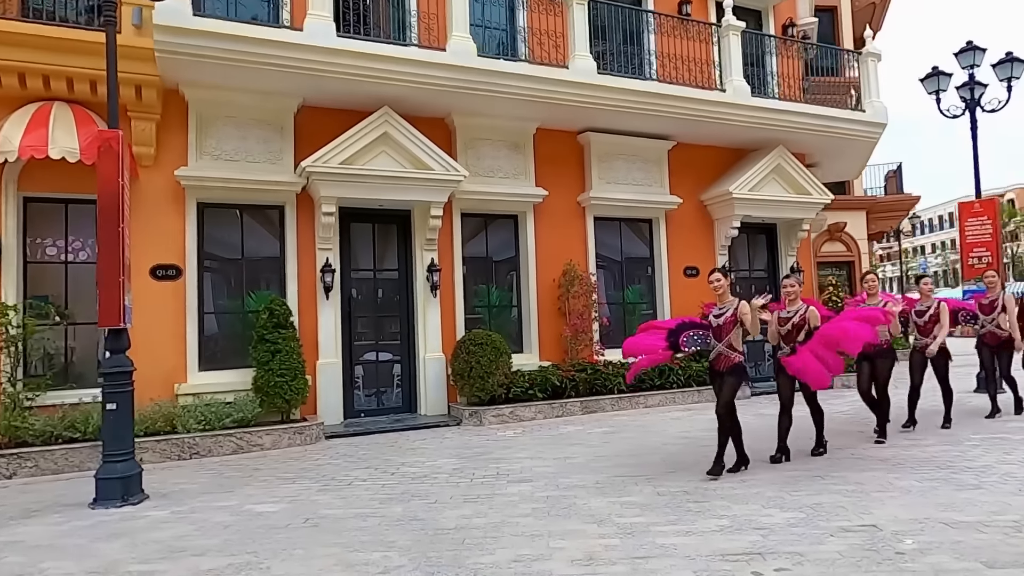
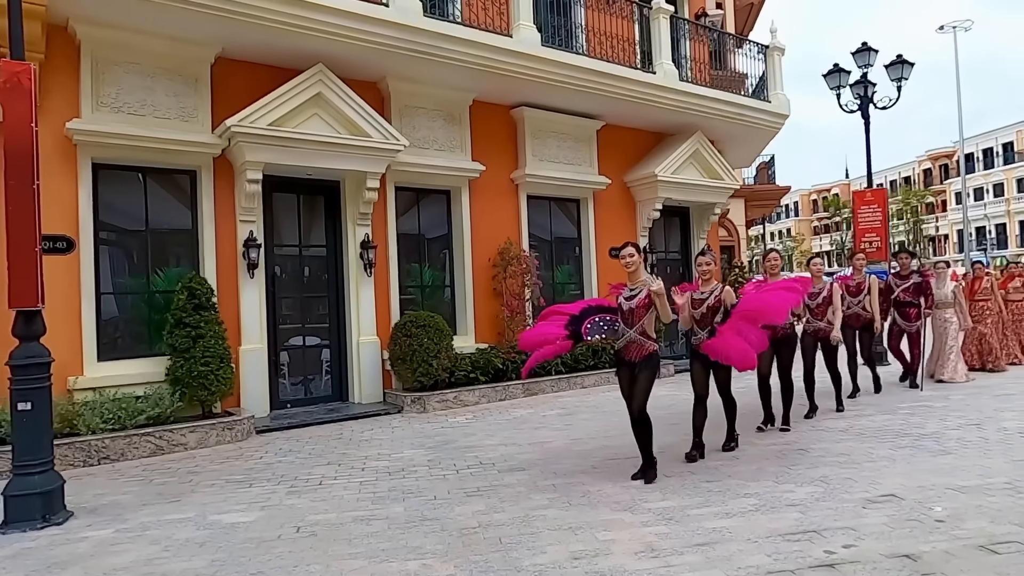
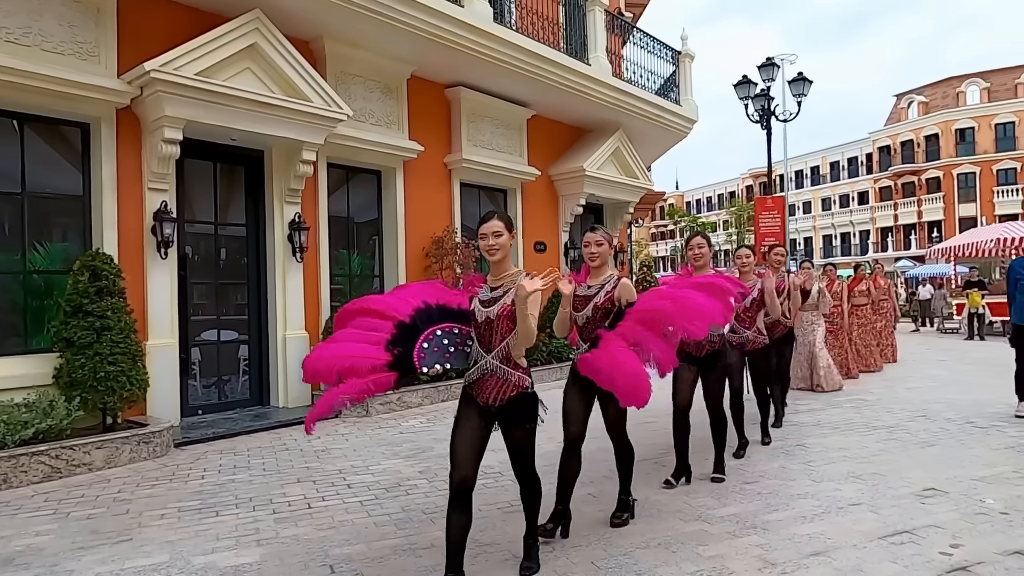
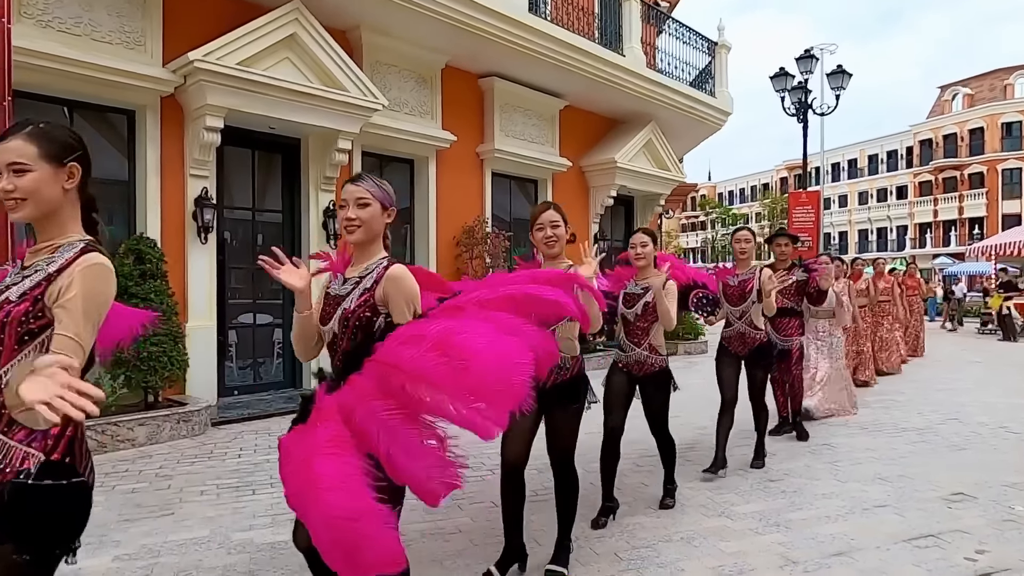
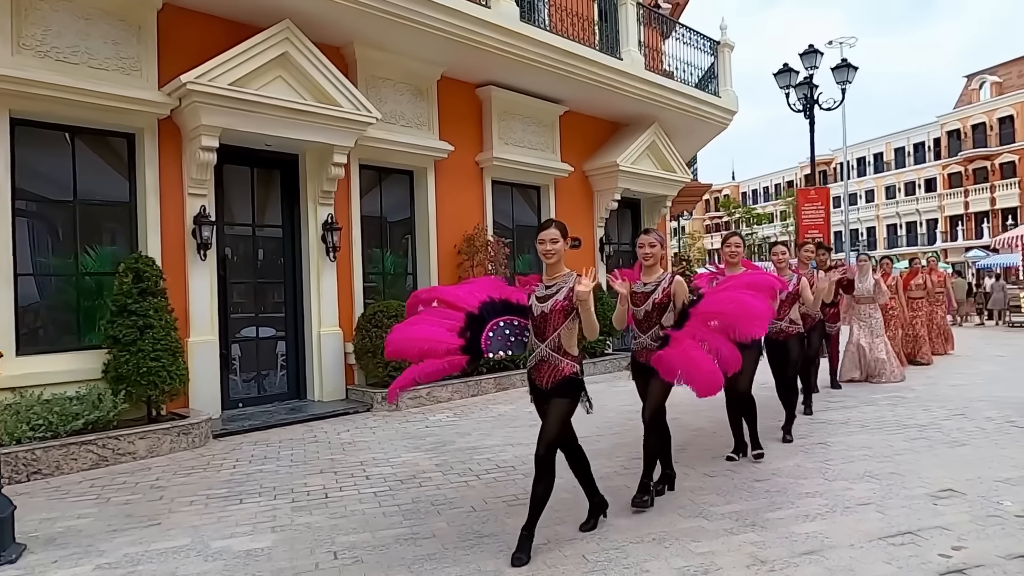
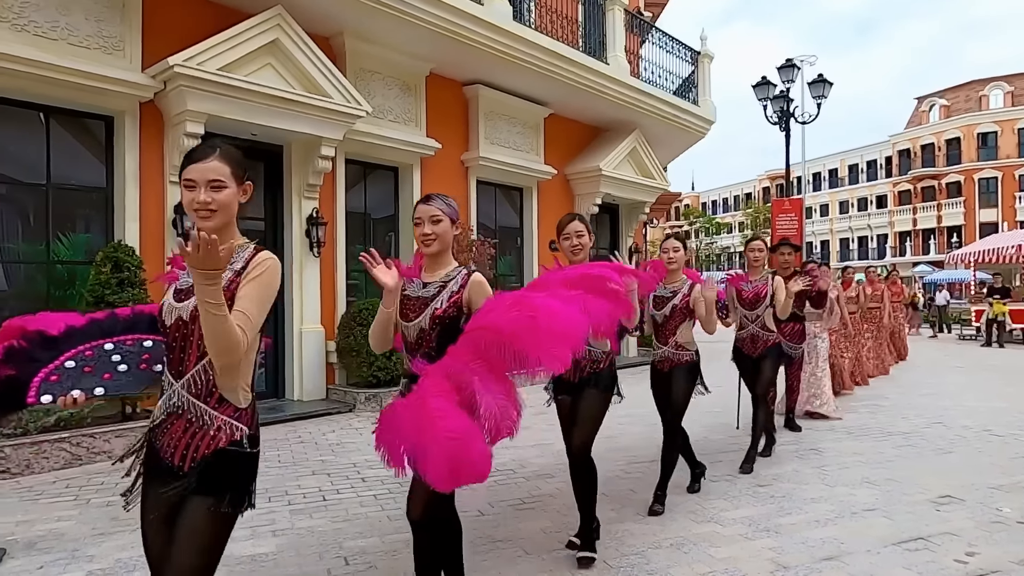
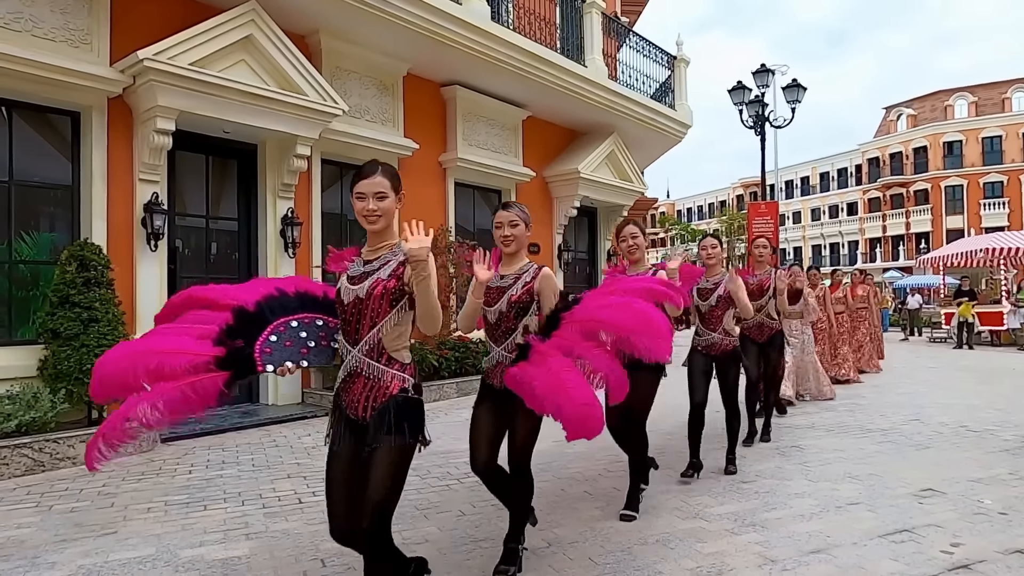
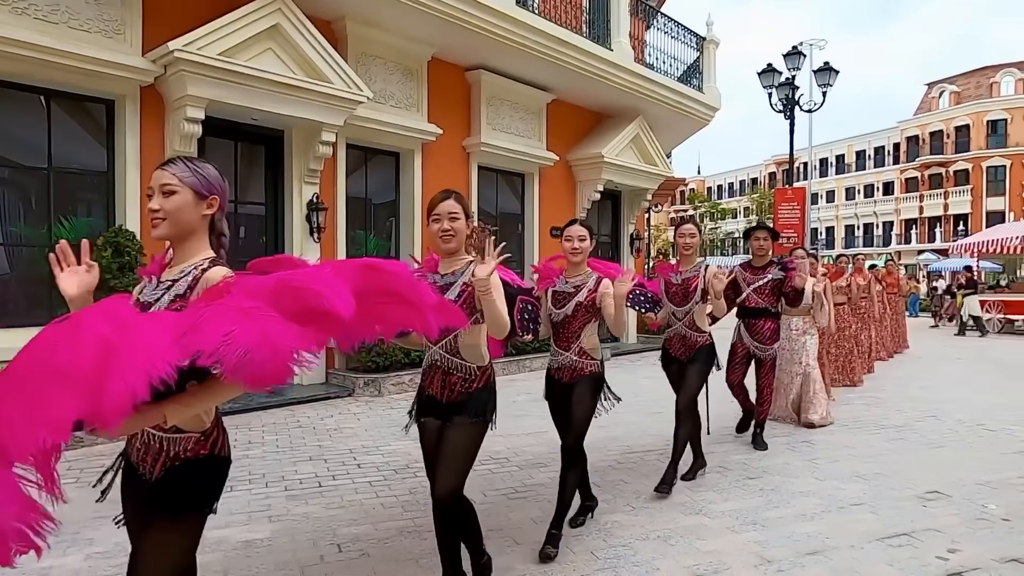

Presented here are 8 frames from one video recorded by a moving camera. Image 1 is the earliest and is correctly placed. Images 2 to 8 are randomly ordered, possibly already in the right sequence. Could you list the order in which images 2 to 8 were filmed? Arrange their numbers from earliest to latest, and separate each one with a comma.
2, 5, 3, 7, 6, 4, 8
